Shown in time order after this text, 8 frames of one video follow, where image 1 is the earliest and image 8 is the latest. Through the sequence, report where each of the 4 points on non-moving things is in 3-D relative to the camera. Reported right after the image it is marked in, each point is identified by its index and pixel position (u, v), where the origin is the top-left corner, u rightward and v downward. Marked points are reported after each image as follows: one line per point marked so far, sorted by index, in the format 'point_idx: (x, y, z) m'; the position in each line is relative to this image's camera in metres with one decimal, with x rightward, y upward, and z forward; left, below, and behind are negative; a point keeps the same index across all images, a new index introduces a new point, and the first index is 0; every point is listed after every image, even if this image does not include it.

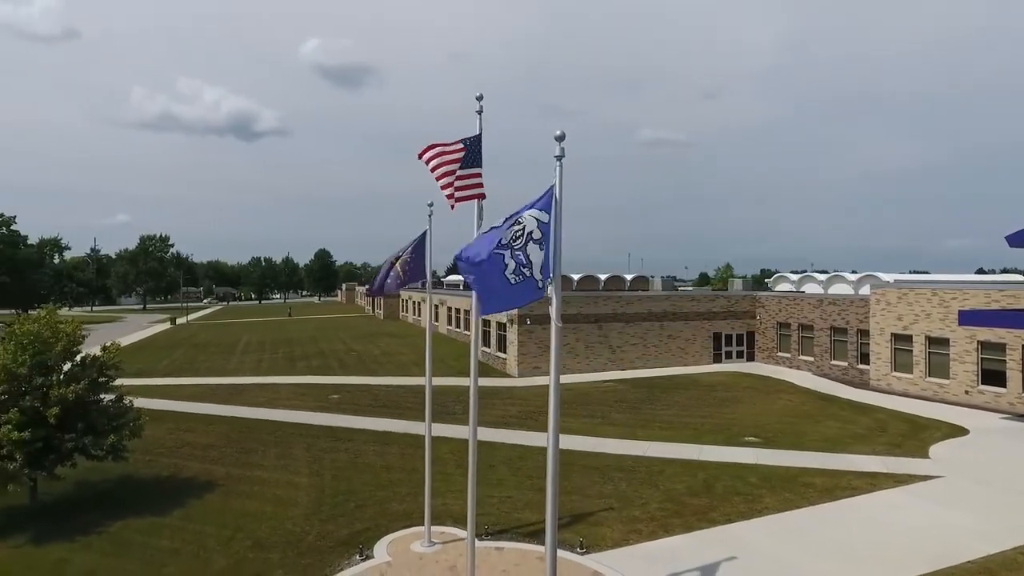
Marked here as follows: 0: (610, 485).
0: (+2.1, -4.4, +14.1) m
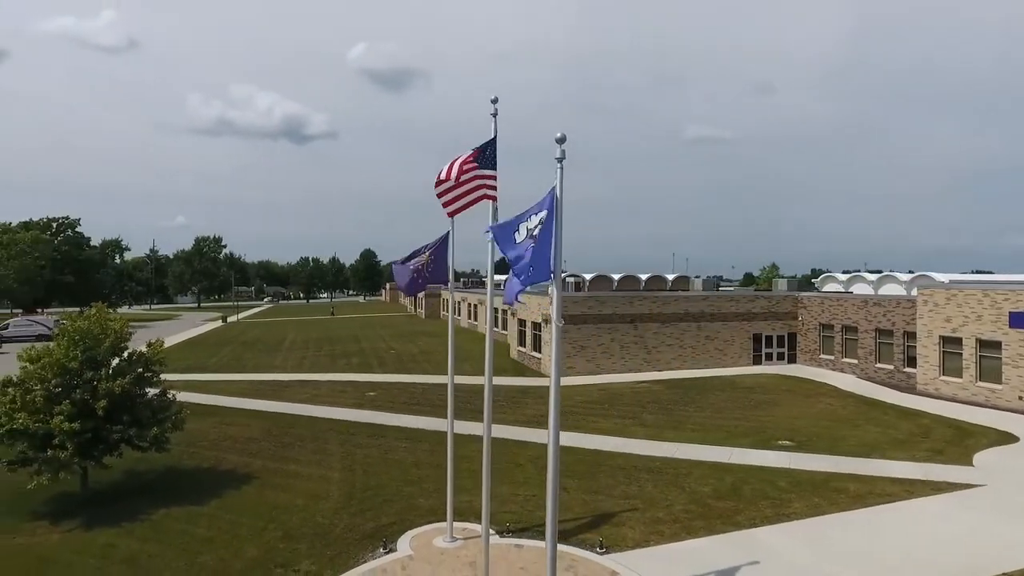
0: (+2.7, -4.4, +14.1) m
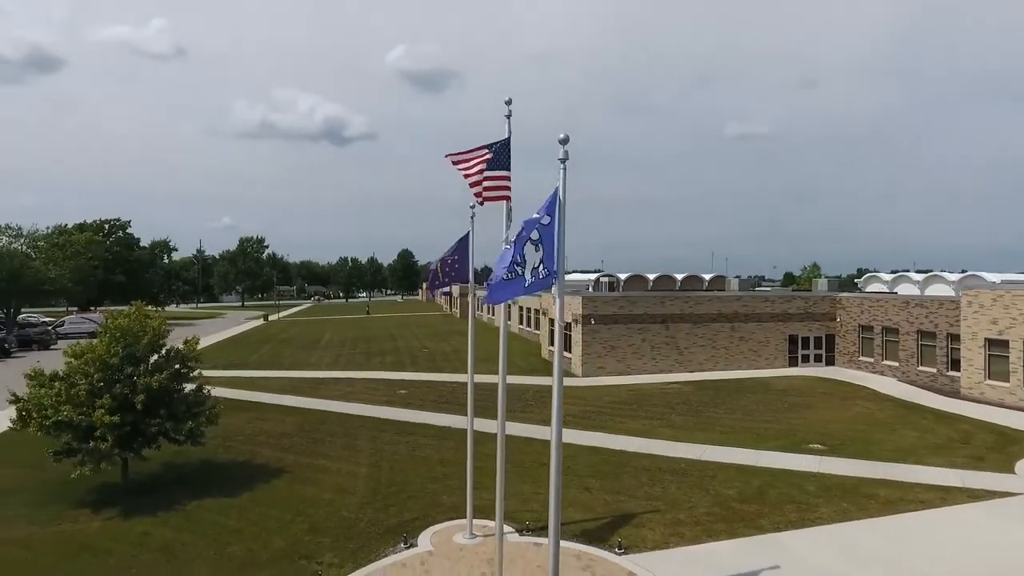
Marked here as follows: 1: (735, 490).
0: (+3.2, -4.4, +14.0) m
1: (+4.8, -4.3, +13.6) m
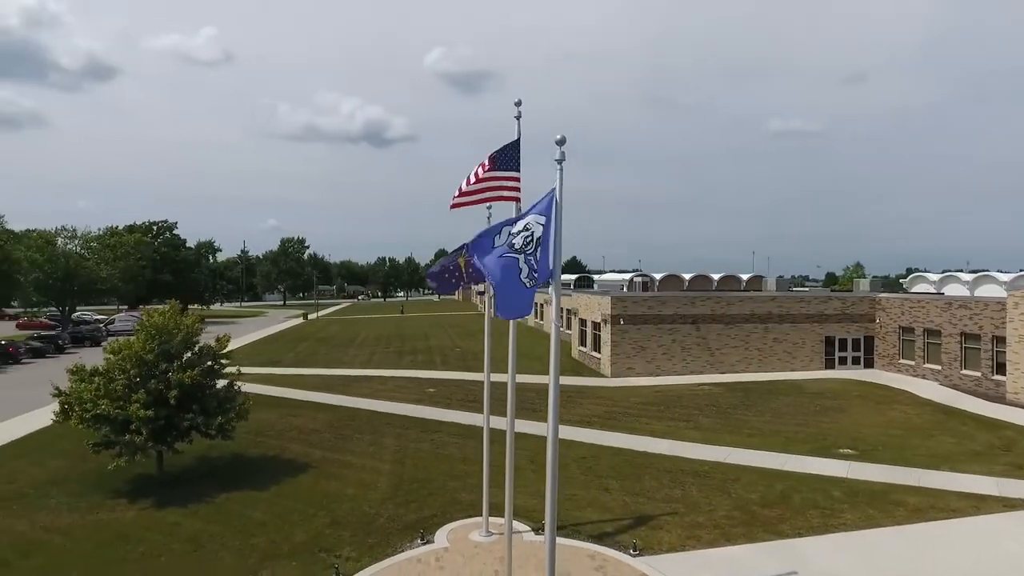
0: (+3.6, -4.4, +13.8) m
1: (+5.2, -4.4, +13.4) m
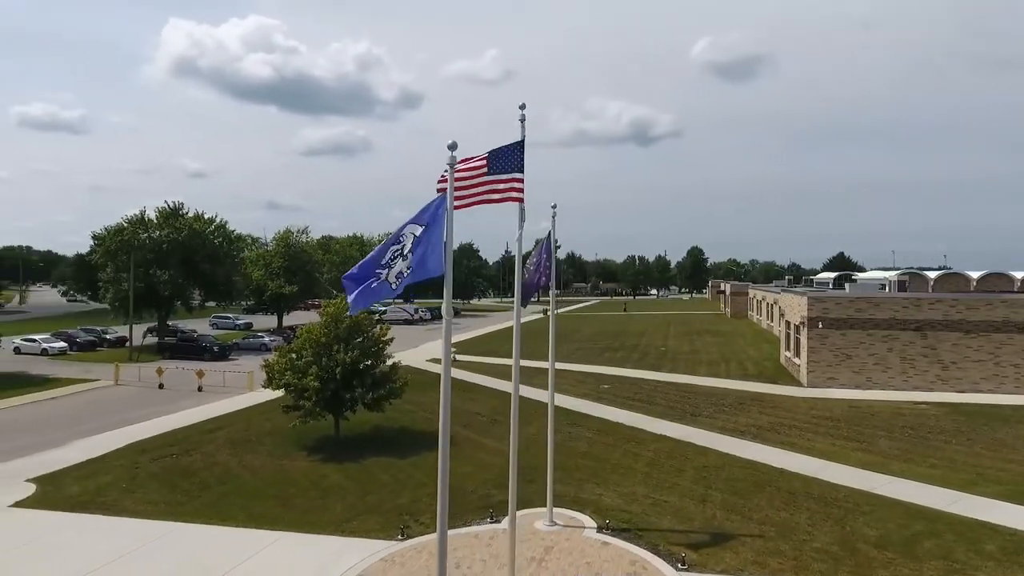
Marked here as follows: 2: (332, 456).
0: (+5.3, -4.4, +12.3) m
1: (+6.5, -4.3, +11.3) m
2: (-4.9, -4.6, +17.3) m
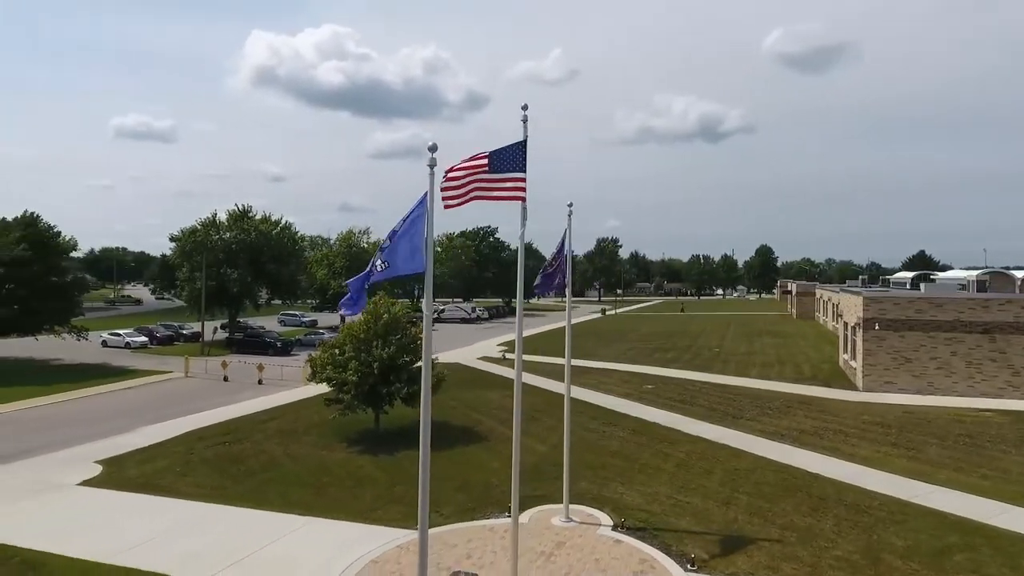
0: (+5.6, -4.3, +11.9) m
1: (+6.7, -4.3, +10.7) m
2: (-4.0, -4.5, +17.9) m
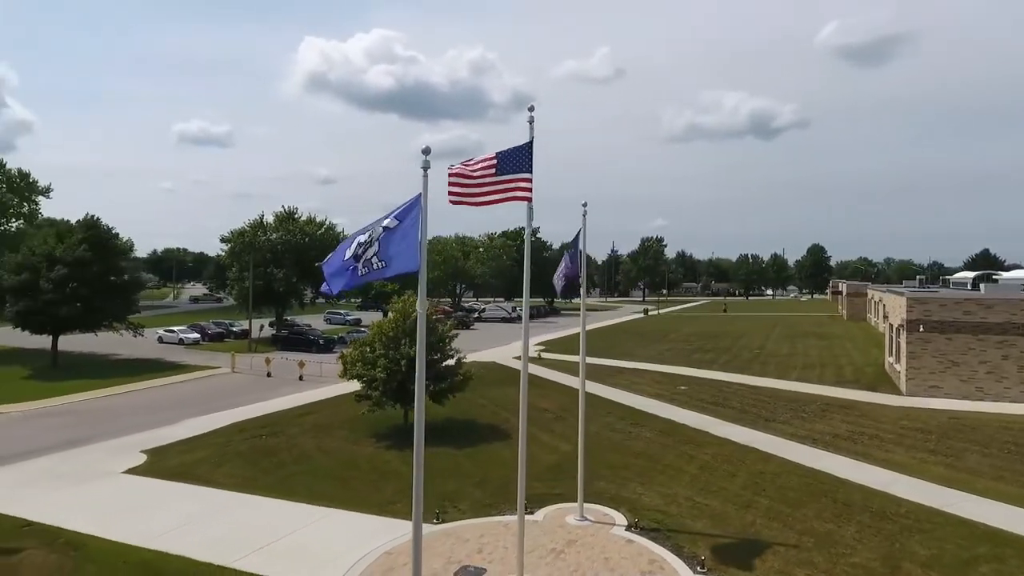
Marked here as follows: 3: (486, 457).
0: (+5.9, -4.3, +11.6) m
1: (+6.9, -4.3, +10.4) m
2: (-3.3, -4.5, +18.3) m
3: (-0.7, -4.5, +16.7) m
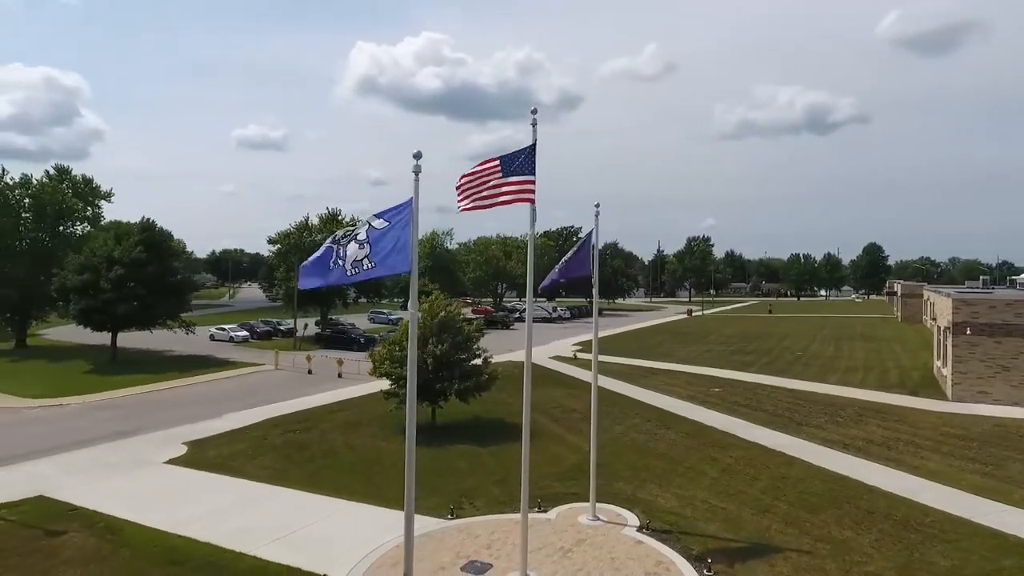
0: (+6.1, -4.4, +11.3) m
1: (+7.0, -4.3, +10.0) m
2: (-2.6, -4.5, +18.7) m
3: (-0.1, -4.5, +16.9) m
